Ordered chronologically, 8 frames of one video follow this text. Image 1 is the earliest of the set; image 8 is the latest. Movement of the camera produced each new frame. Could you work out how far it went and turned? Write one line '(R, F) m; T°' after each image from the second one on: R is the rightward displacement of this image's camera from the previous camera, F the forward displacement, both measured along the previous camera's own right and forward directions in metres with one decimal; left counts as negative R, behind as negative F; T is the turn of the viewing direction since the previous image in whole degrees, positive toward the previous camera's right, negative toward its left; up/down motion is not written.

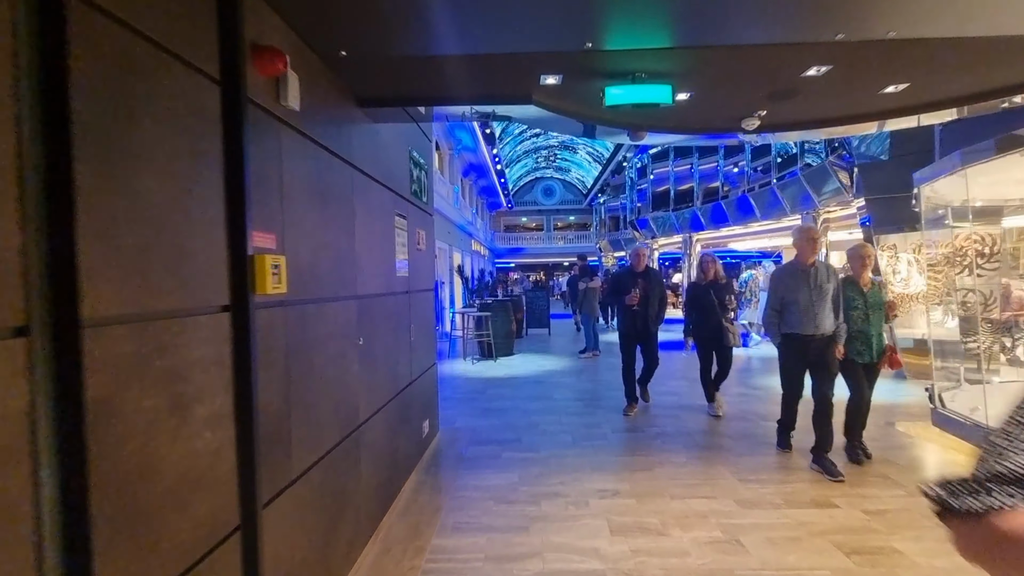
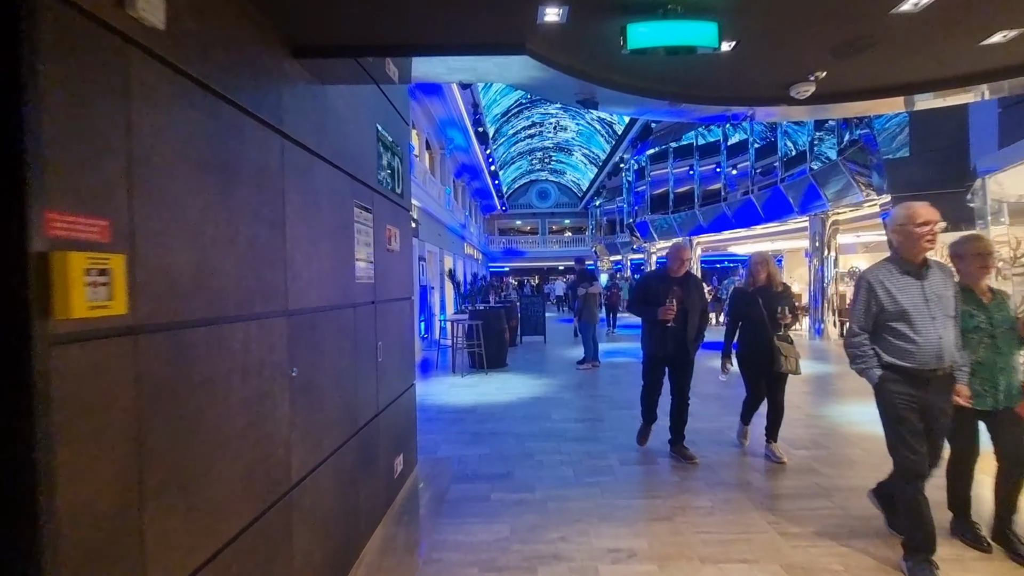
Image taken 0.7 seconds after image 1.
(0.0, +0.5) m; +1°
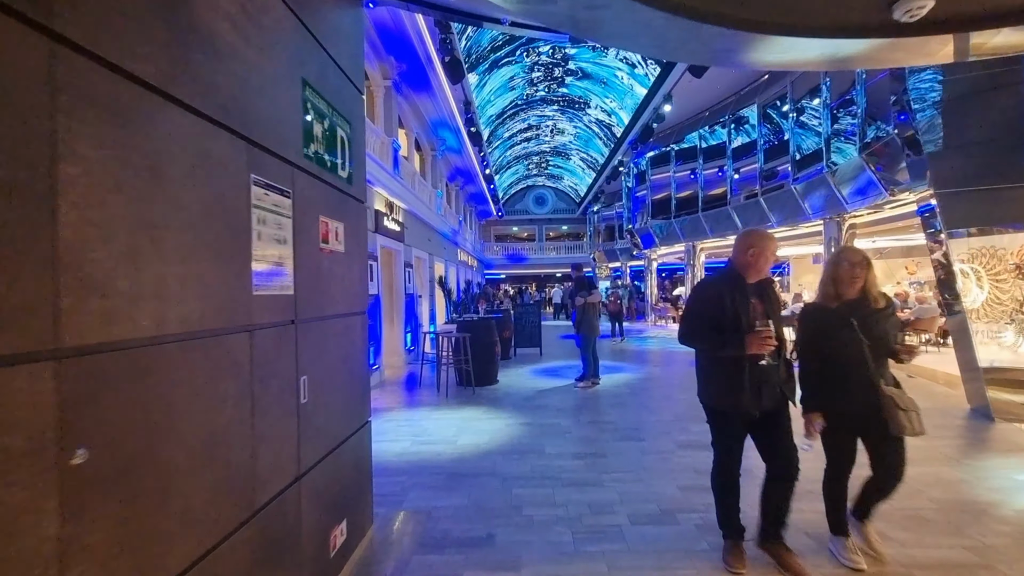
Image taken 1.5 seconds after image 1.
(+0.1, +0.6) m; 0°
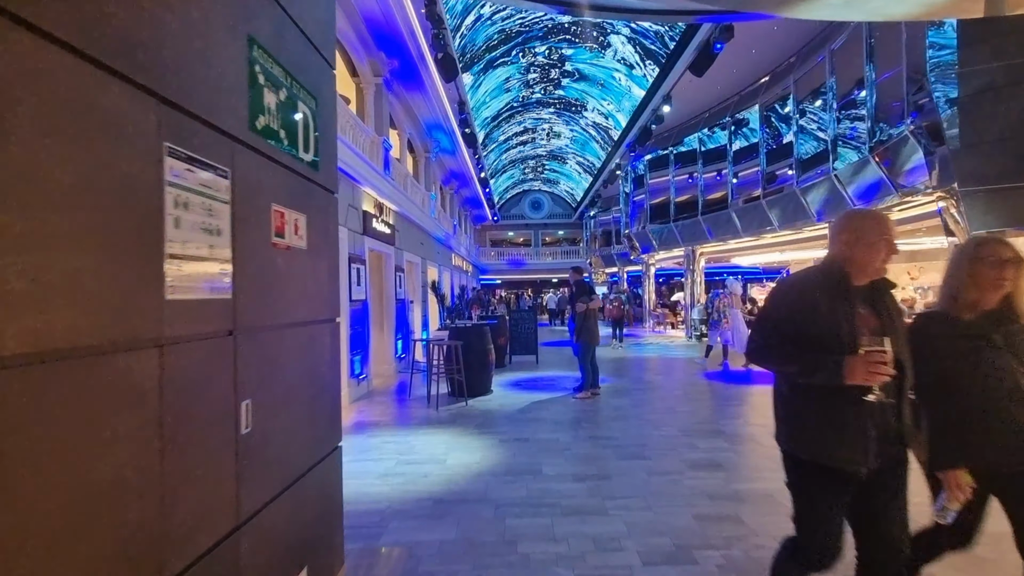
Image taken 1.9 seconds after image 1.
(0.0, +0.3) m; 0°
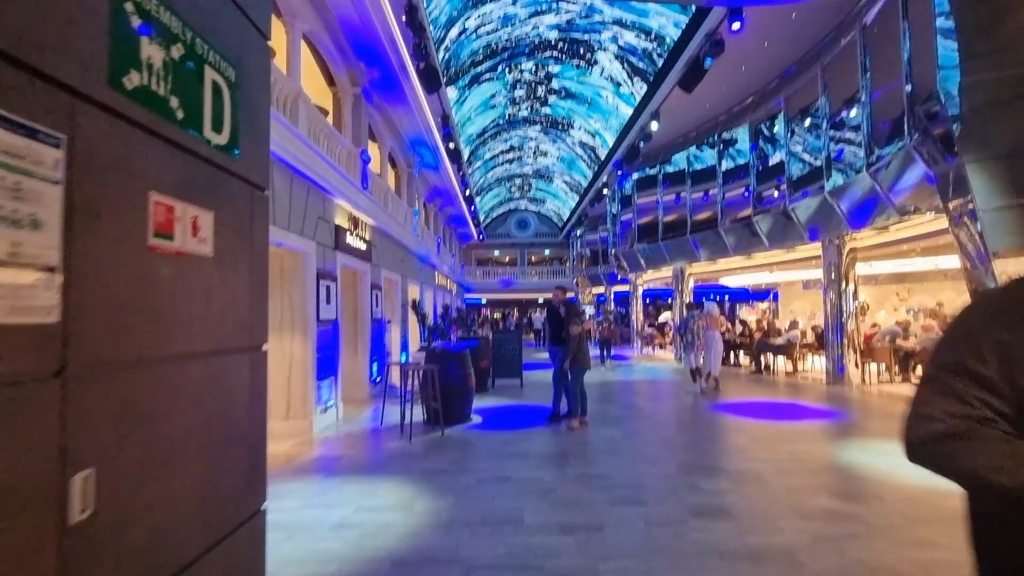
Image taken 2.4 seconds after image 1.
(0.0, +0.4) m; +2°
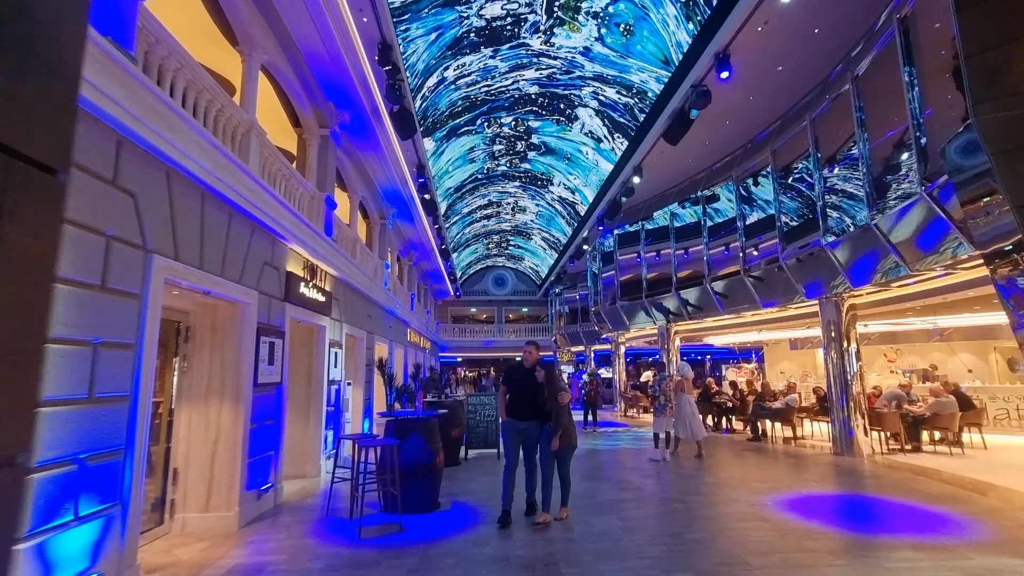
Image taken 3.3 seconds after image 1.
(0.0, +0.7) m; +3°
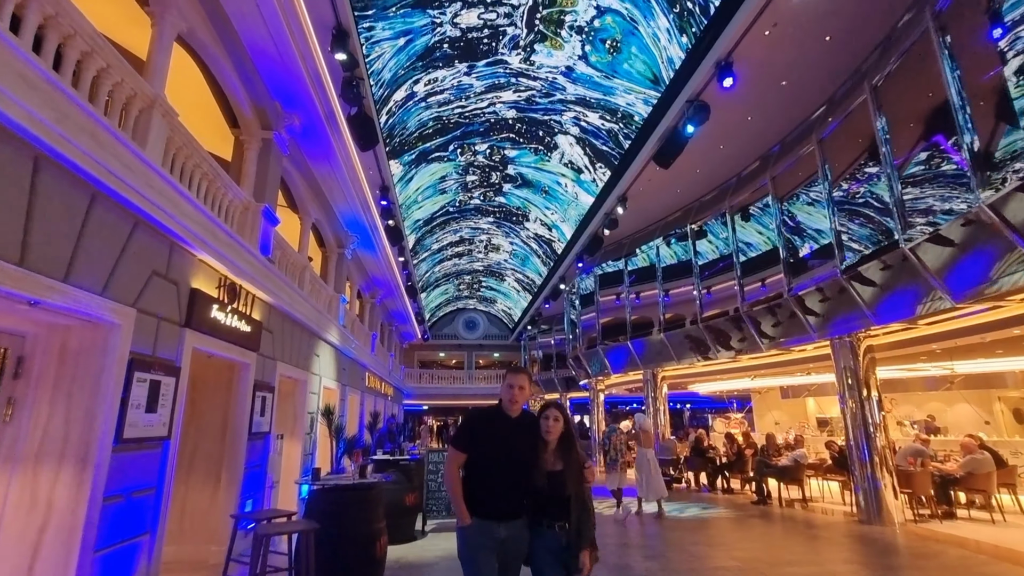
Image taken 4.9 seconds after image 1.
(0.0, +1.1) m; +3°
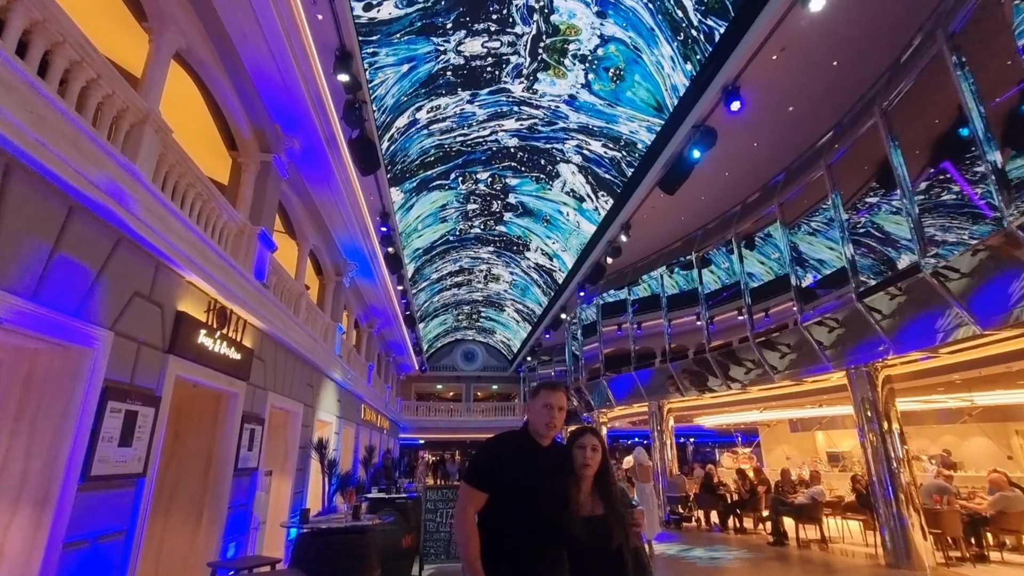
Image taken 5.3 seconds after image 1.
(-0.1, +0.2) m; 0°
